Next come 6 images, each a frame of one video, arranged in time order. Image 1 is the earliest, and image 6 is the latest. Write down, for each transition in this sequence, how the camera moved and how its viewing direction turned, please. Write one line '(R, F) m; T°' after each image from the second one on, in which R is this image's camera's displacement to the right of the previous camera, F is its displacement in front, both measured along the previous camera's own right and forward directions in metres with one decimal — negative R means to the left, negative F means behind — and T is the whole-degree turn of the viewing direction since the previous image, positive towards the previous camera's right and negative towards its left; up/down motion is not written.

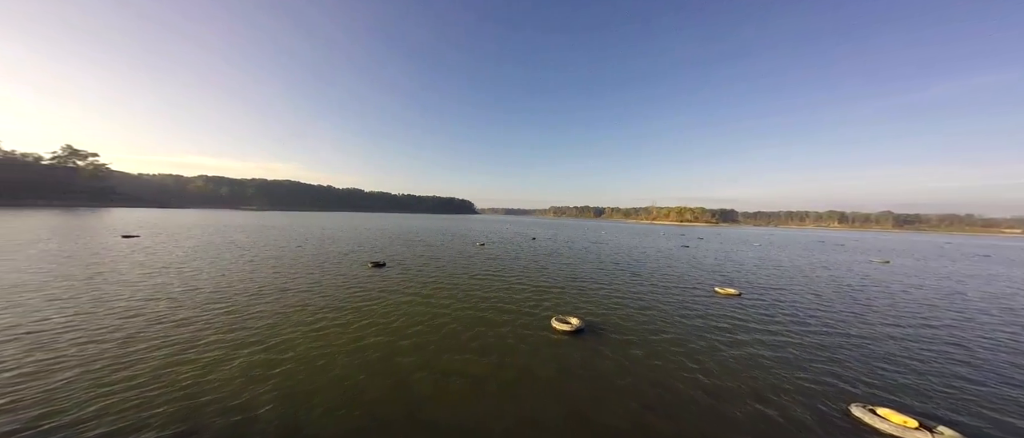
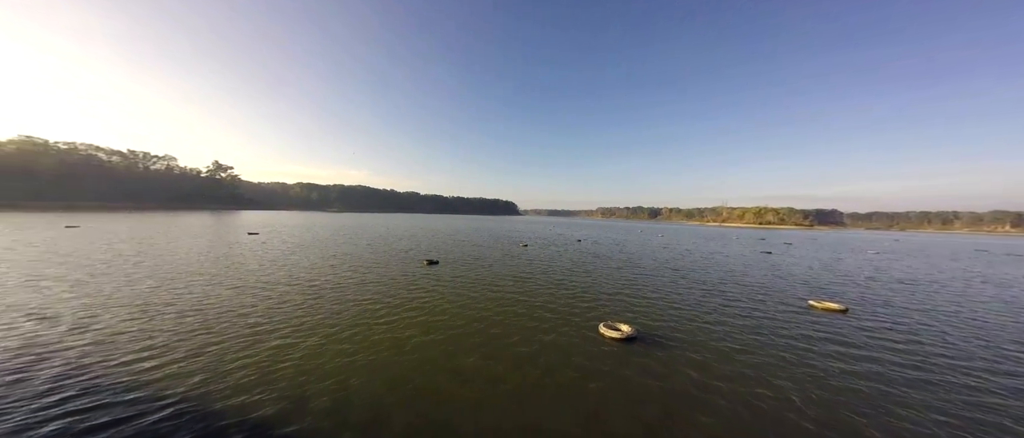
(+0.4, -0.5) m; -11°
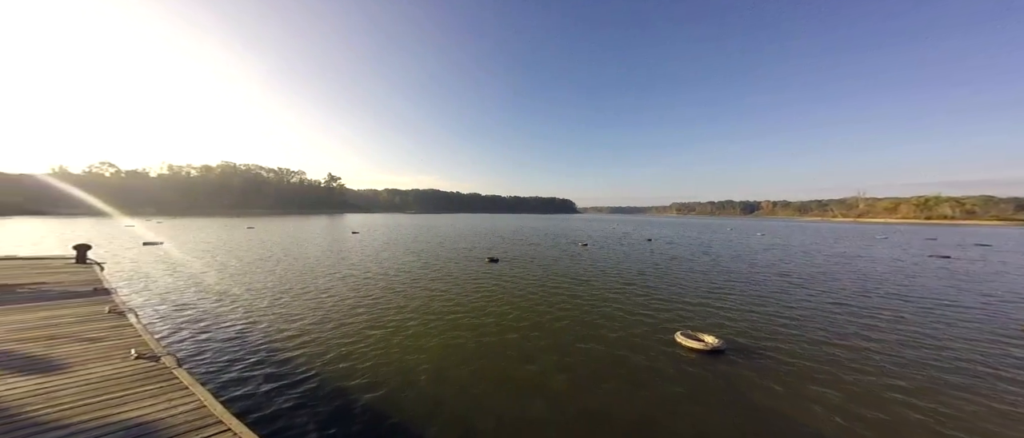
(-0.5, -0.1) m; -13°
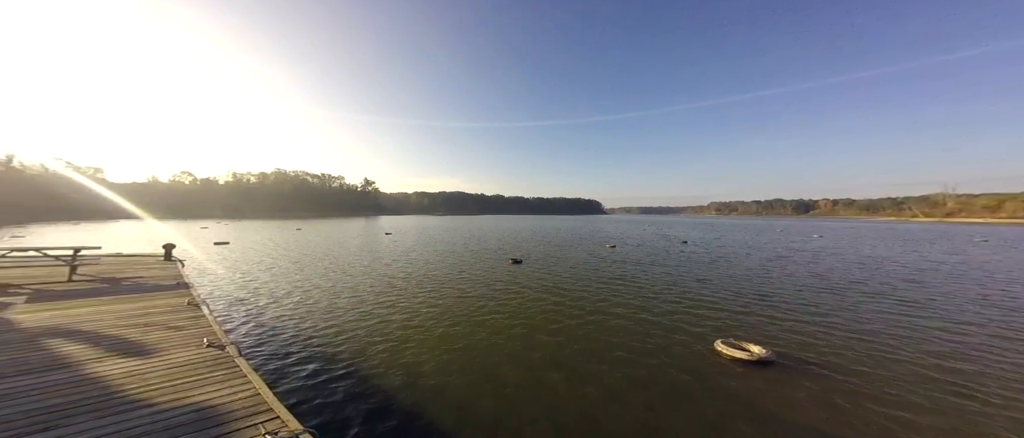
(-0.3, 0.0) m; -5°
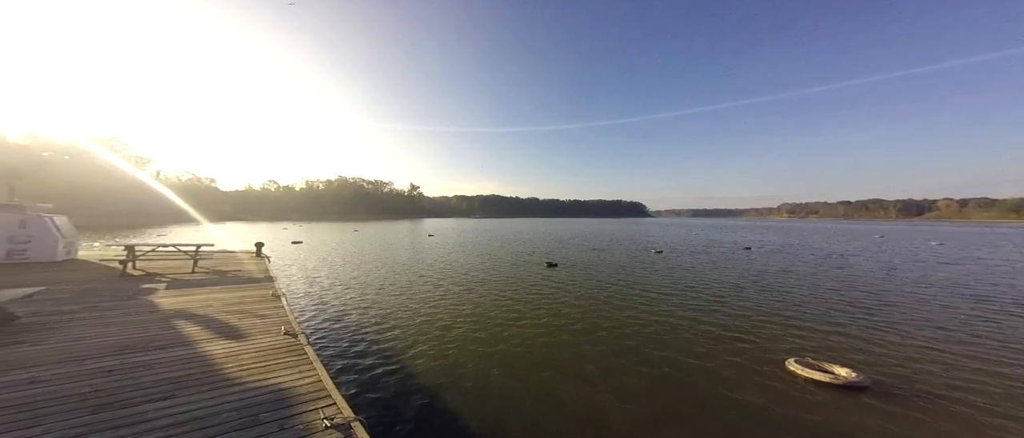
(-0.2, -0.1) m; -8°
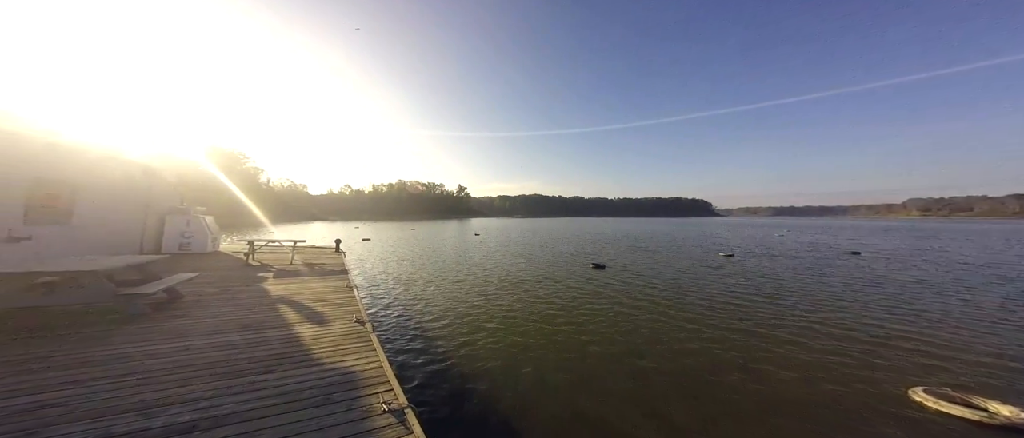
(-0.3, 0.0) m; -9°
